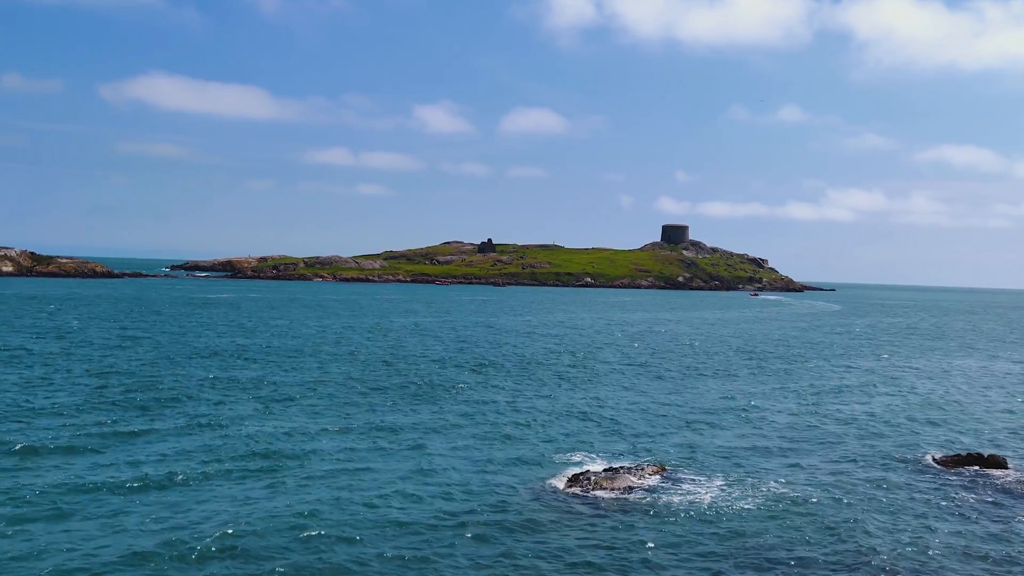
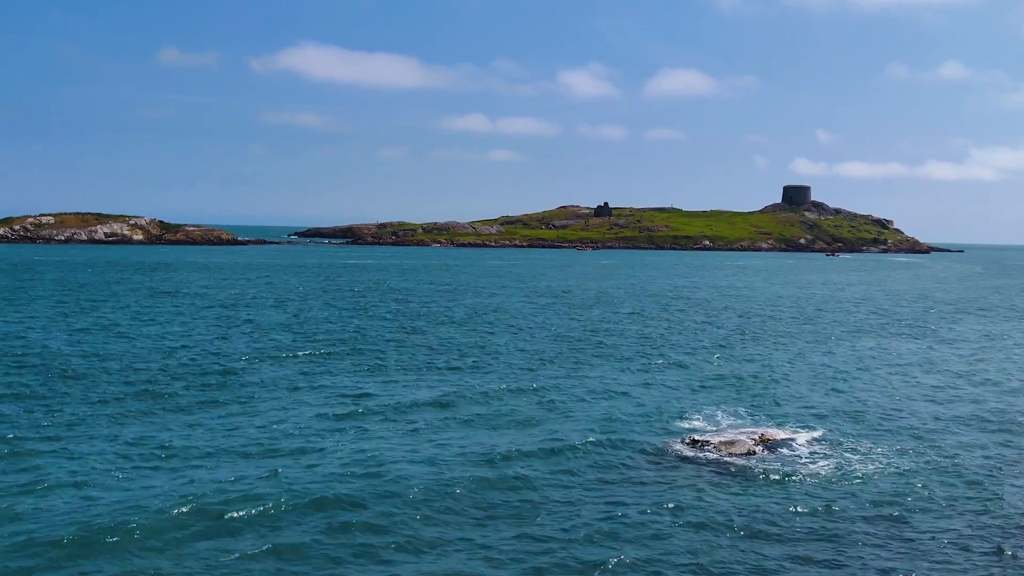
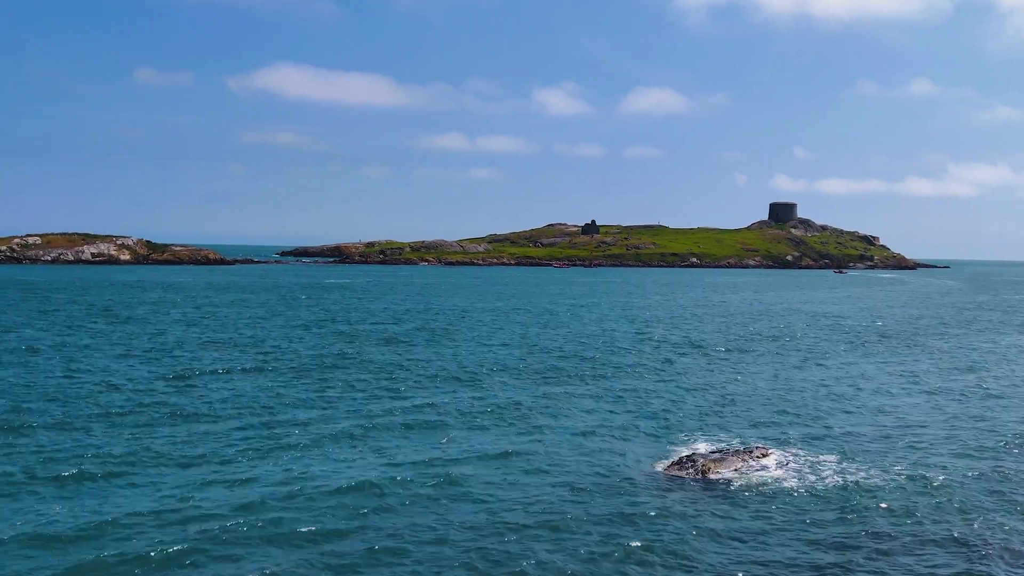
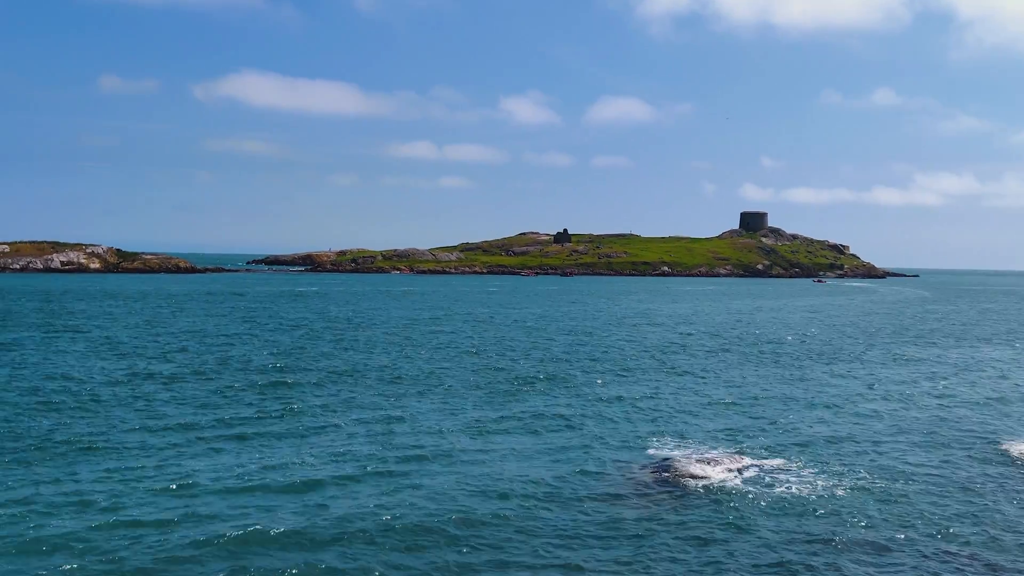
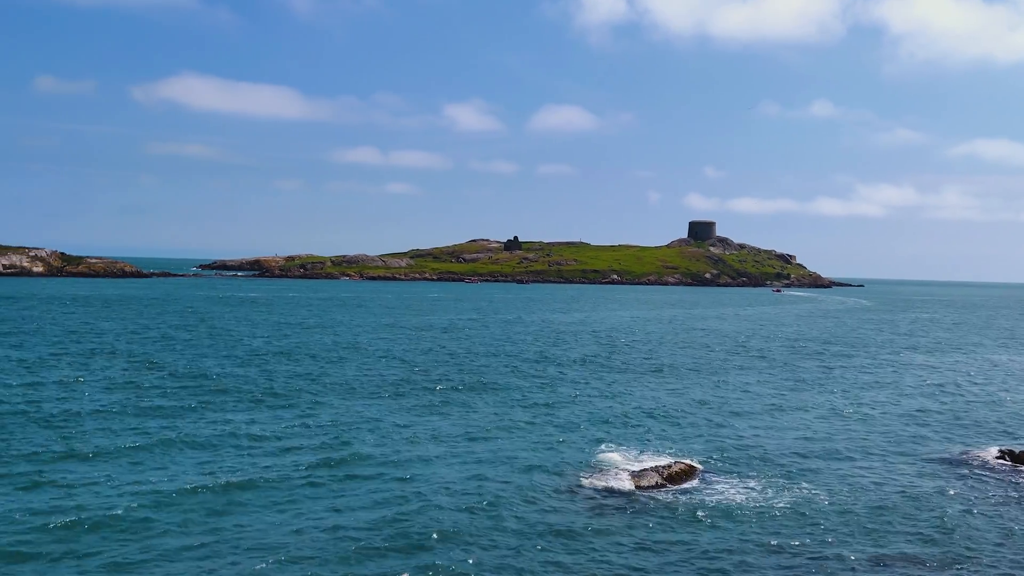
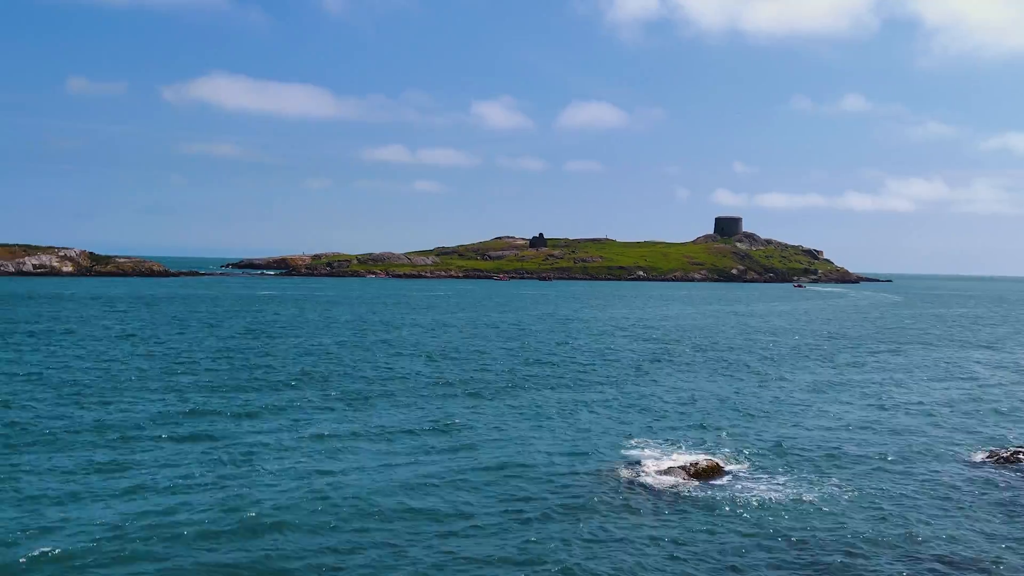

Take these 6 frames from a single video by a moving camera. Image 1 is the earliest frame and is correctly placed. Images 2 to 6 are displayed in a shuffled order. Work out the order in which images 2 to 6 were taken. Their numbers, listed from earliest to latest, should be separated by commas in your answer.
5, 6, 4, 3, 2
